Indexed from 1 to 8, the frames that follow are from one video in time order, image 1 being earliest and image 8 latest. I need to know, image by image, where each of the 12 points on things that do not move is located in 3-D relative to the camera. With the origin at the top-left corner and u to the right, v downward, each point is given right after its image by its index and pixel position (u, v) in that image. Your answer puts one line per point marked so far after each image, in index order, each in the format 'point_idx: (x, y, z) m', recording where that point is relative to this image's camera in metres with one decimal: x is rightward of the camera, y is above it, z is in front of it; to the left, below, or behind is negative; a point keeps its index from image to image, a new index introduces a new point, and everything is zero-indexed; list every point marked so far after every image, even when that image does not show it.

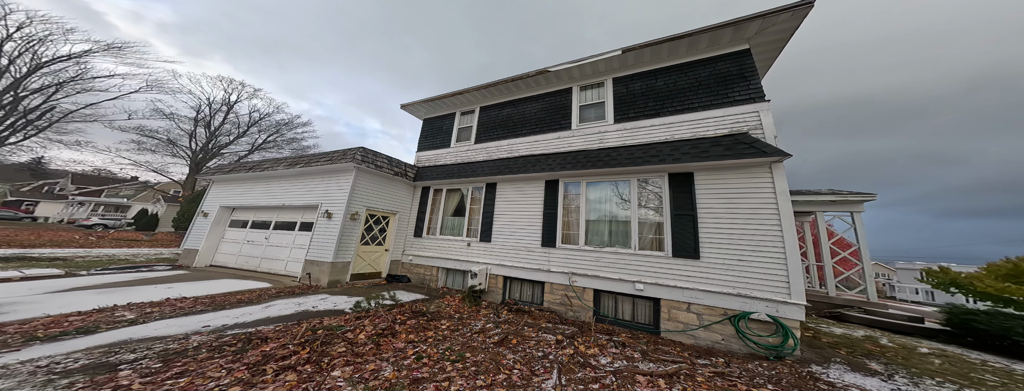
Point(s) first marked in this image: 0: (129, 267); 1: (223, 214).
0: (-12.7, -2.3, +9.2) m
1: (-11.4, -0.7, +10.7) m
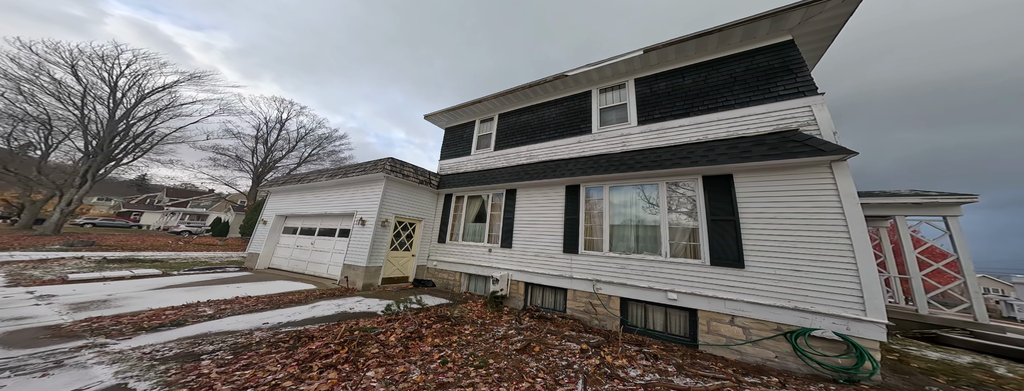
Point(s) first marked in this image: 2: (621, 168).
0: (-11.6, -2.7, +10.6) m
1: (-10.2, -1.1, +12.0) m
2: (+2.6, +0.7, +6.1) m
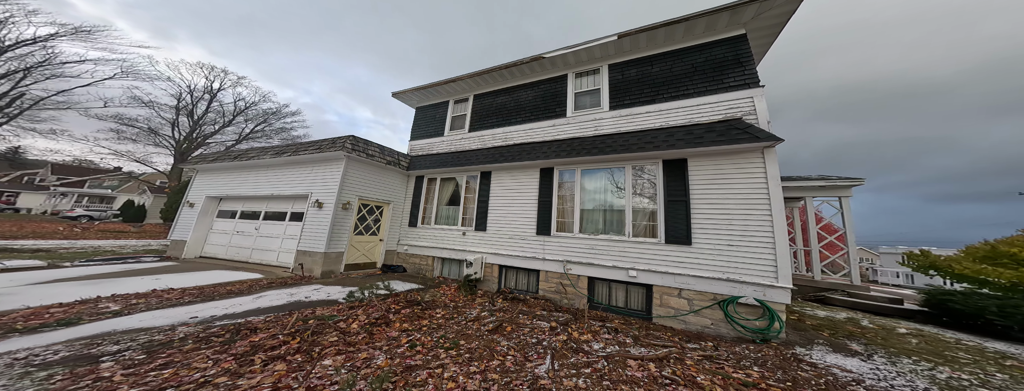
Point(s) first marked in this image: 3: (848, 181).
0: (-12.9, -2.0, +9.0) m
1: (-11.6, -0.3, +10.5) m
2: (+1.8, +1.1, +6.2) m
3: (+8.8, +0.4, +6.9) m
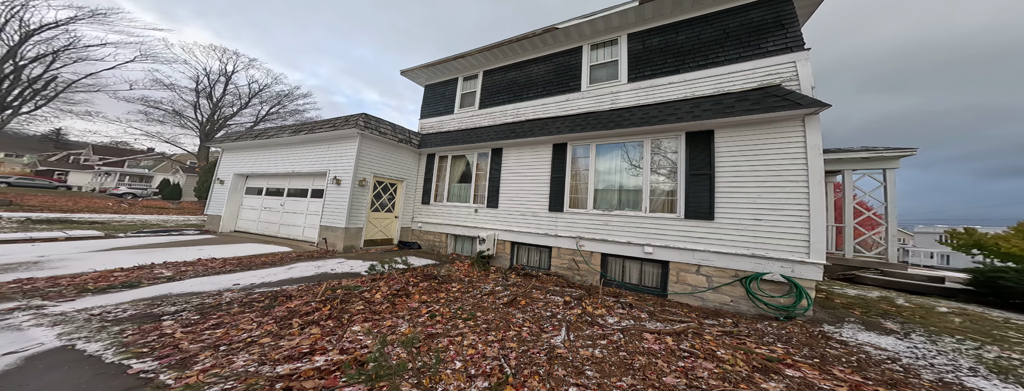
0: (-12.4, -1.2, +9.7) m
1: (-11.1, +0.6, +11.0) m
2: (+2.2, +1.6, +6.0) m
3: (+9.2, +1.0, +6.5) m
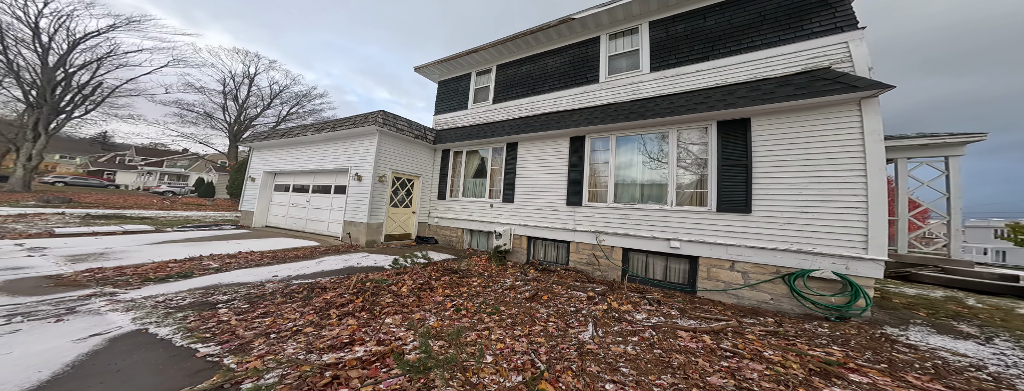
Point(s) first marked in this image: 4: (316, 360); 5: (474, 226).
0: (-11.7, -1.2, +10.3) m
1: (-10.4, +0.7, +11.5) m
2: (+2.6, +1.7, +5.8) m
3: (+9.6, +1.2, +6.0) m
4: (-1.7, -1.5, +2.4) m
5: (-1.2, -1.0, +8.5) m
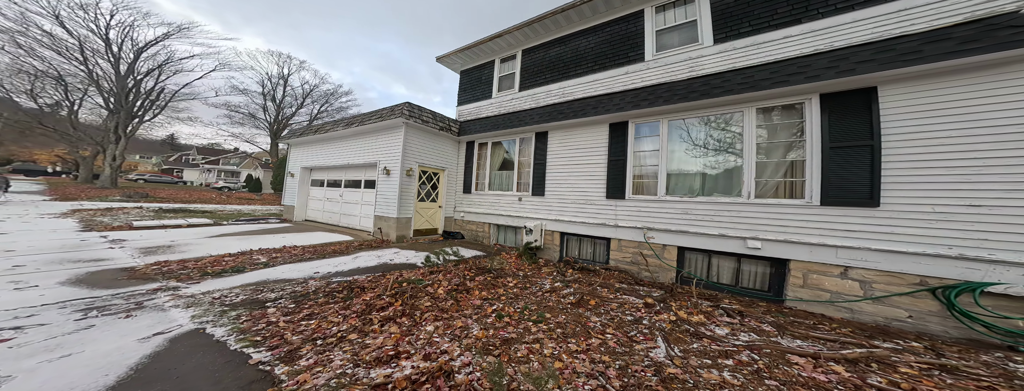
0: (-10.6, -1.0, +10.7) m
1: (-9.2, +0.9, +11.8) m
2: (+3.3, +1.9, +5.1) m
3: (+10.3, +1.5, +4.8) m
4: (-1.2, -1.4, +2.1) m
5: (-0.3, -0.7, +8.2) m
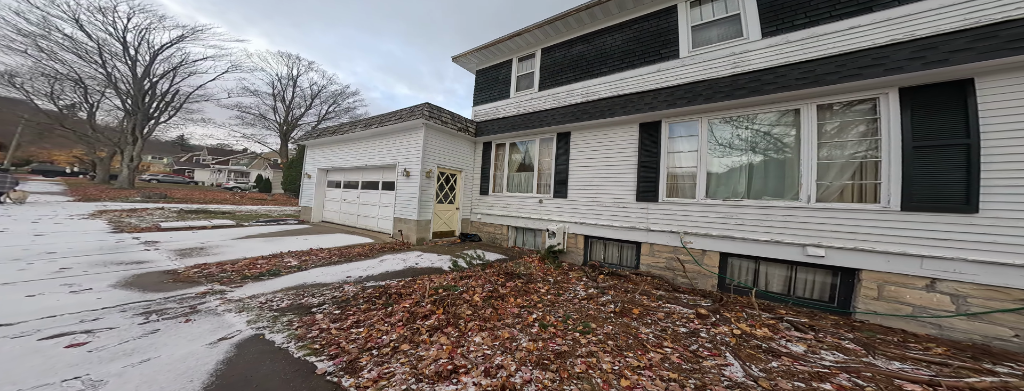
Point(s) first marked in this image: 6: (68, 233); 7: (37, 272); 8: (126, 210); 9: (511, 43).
0: (-9.9, -1.1, +10.7) m
1: (-8.5, +0.8, +11.8) m
2: (+3.9, +1.8, +4.9) m
3: (+10.9, +1.4, +4.4) m
4: (-0.7, -1.5, +2.0) m
5: (+0.4, -0.8, +8.0) m
6: (-12.6, -1.1, +7.7) m
7: (-8.3, -1.4, +4.8) m
8: (-17.4, -0.7, +12.2) m
9: (+0.1, +5.1, +9.0) m
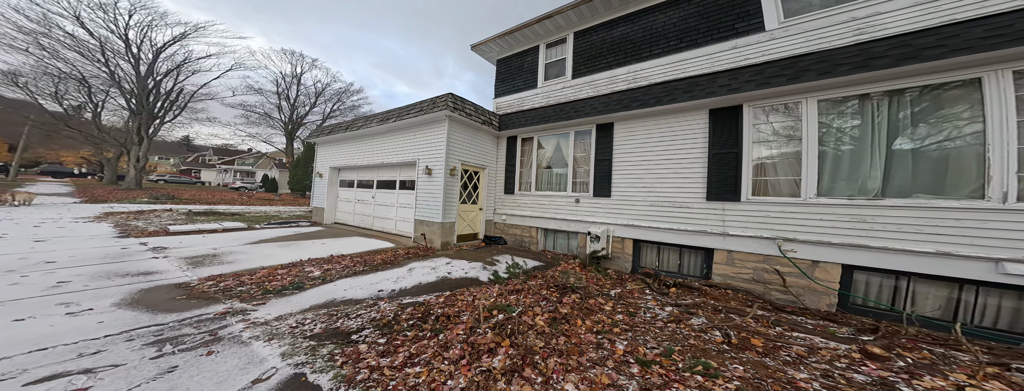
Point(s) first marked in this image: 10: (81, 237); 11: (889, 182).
0: (-8.9, -1.1, +10.0) m
1: (-7.5, +0.8, +11.0) m
2: (+4.9, +1.9, +4.0) m
3: (+11.9, +1.5, +3.5) m
4: (+0.3, -1.5, +1.2) m
5: (+1.4, -0.8, +7.2) m
6: (-11.6, -1.1, +7.0) m
7: (-7.3, -1.4, +4.0) m
8: (-16.4, -0.7, +11.5) m
9: (+1.1, +5.1, +8.1) m
10: (-11.7, -1.1, +7.2) m
11: (+5.2, +0.2, +4.0) m
